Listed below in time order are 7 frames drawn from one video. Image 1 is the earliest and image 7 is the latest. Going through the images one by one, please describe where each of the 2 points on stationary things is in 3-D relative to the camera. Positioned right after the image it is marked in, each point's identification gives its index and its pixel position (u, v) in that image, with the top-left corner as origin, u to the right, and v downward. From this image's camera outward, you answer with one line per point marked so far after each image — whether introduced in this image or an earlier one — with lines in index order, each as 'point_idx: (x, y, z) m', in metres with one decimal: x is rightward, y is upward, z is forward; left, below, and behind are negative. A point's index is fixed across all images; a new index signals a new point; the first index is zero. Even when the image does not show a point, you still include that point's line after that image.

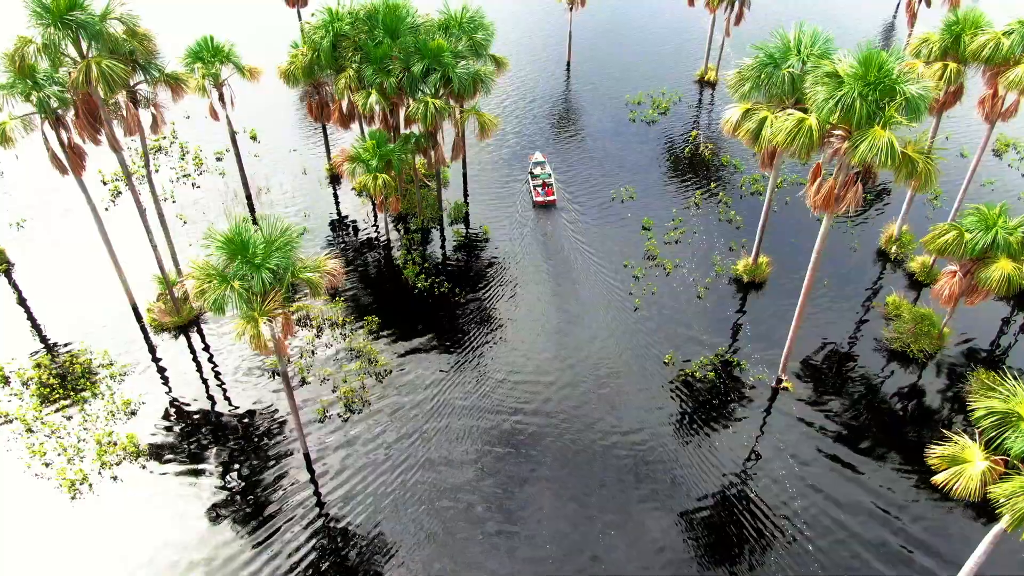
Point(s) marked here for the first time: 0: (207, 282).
0: (-8.3, +0.2, +19.7) m
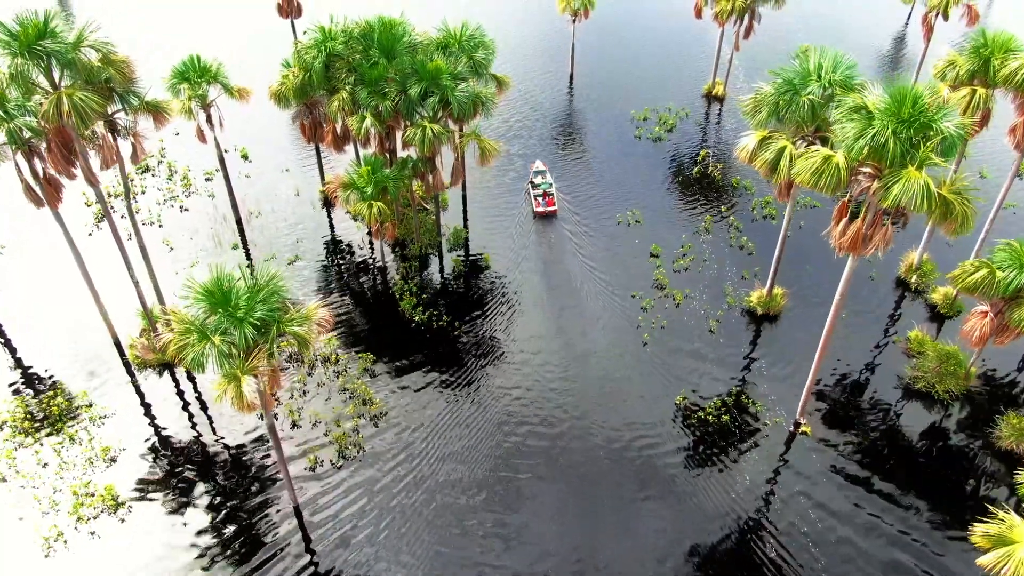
0: (-8.2, -1.2, +18.1) m
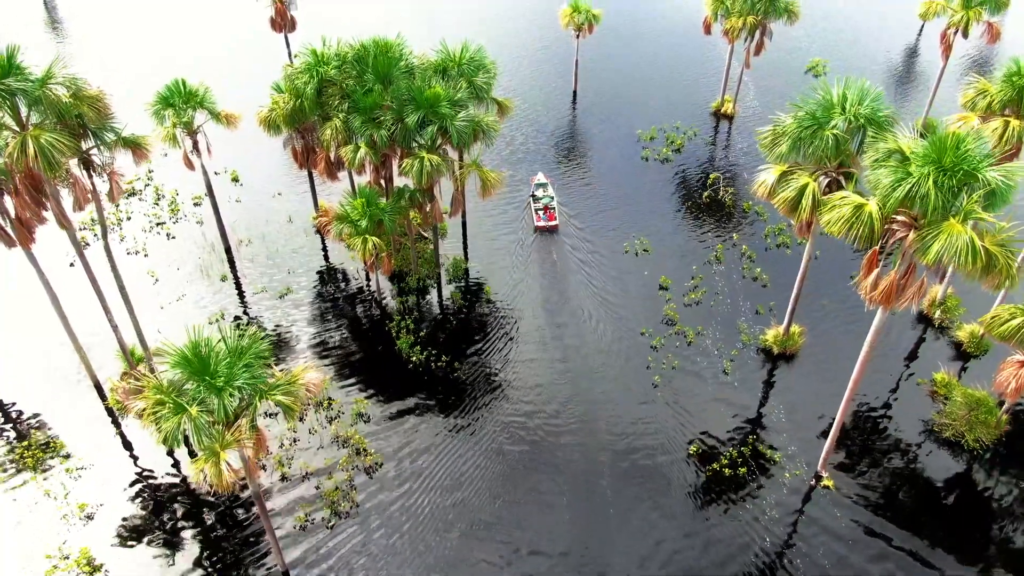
0: (-8.0, -2.7, +16.5) m
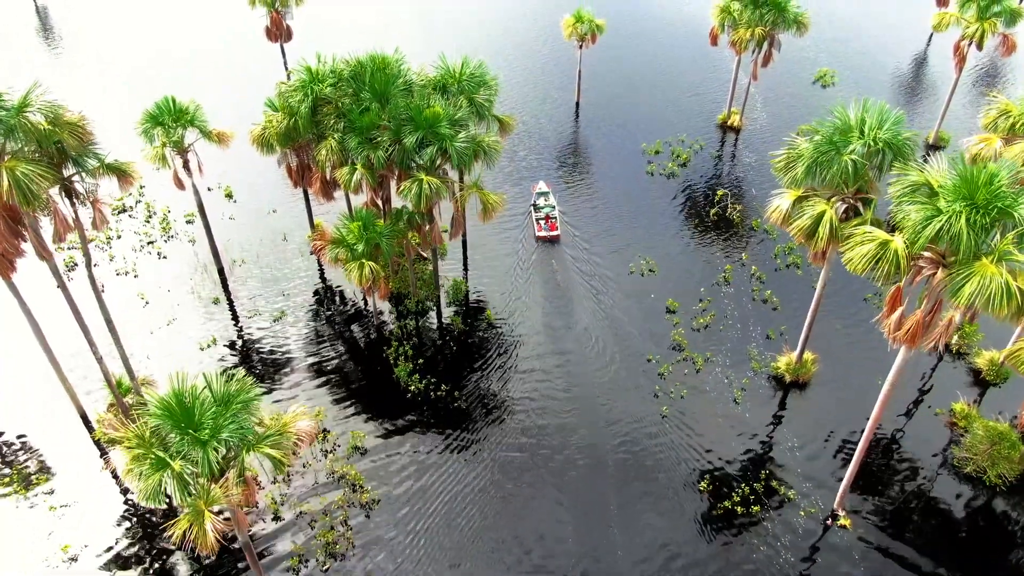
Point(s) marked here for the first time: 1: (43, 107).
0: (-7.9, -3.7, +15.5) m
1: (-12.3, +4.8, +19.0) m
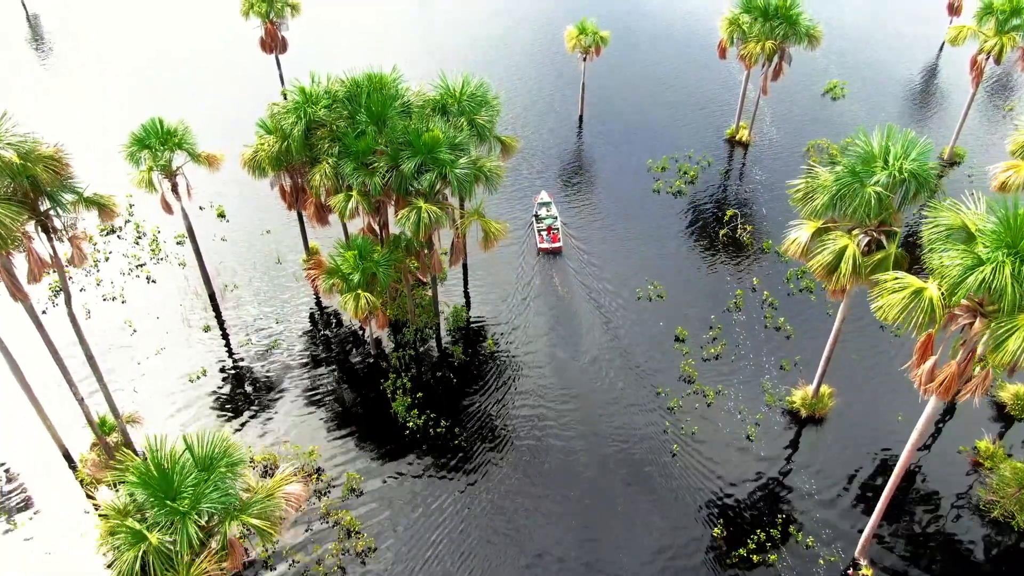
0: (-7.8, -4.9, +14.3) m
1: (-12.2, +3.6, +17.8) m
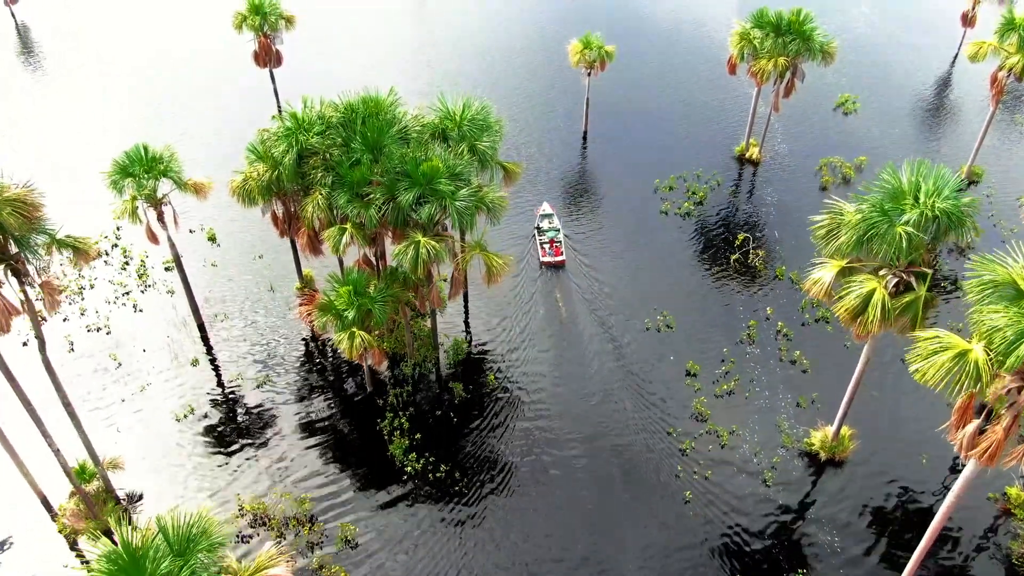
0: (-7.7, -6.1, +12.9) m
1: (-12.1, +2.4, +16.4) m
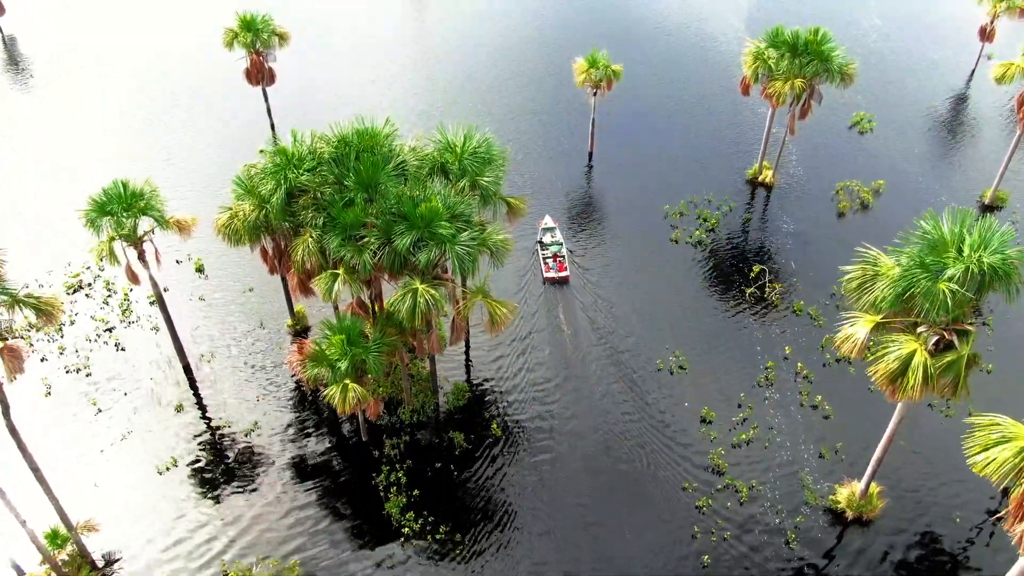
0: (-7.5, -7.6, +11.2) m
1: (-11.9, +0.9, +14.7) m
